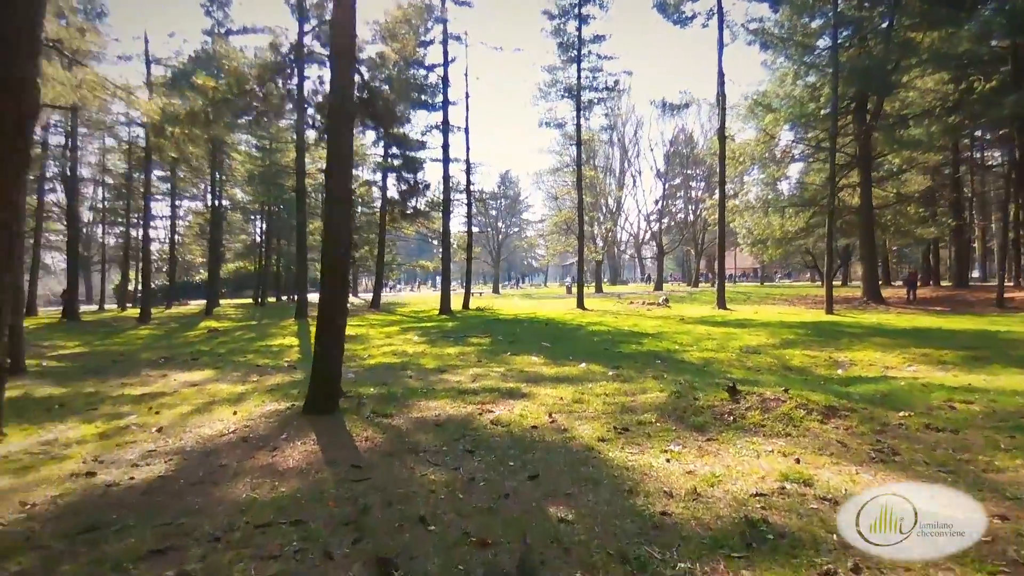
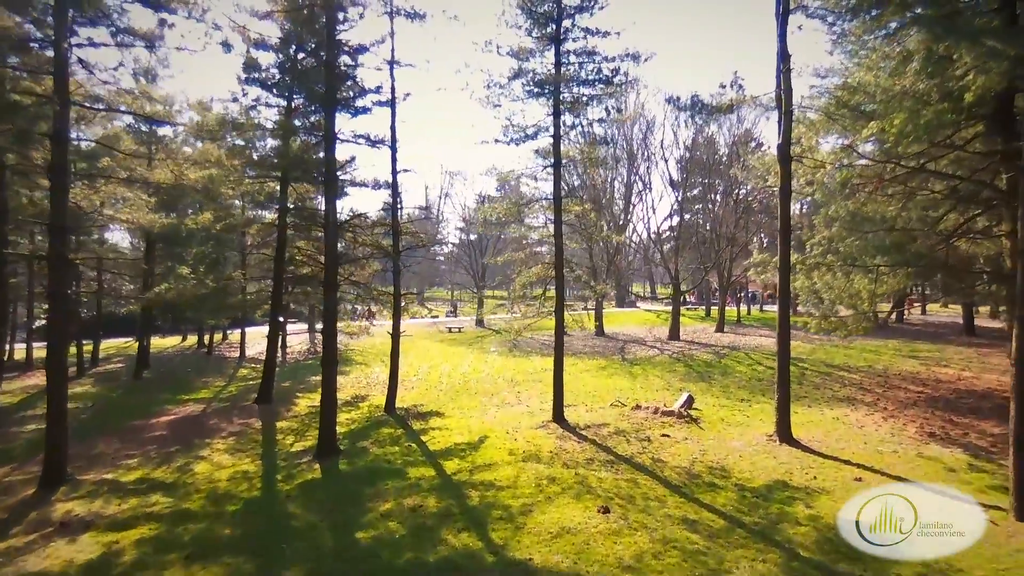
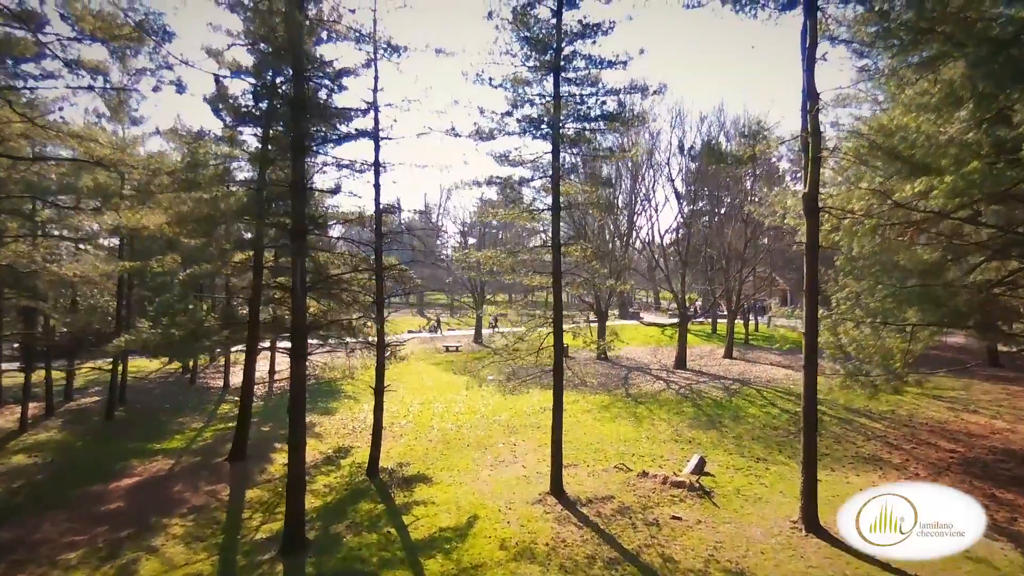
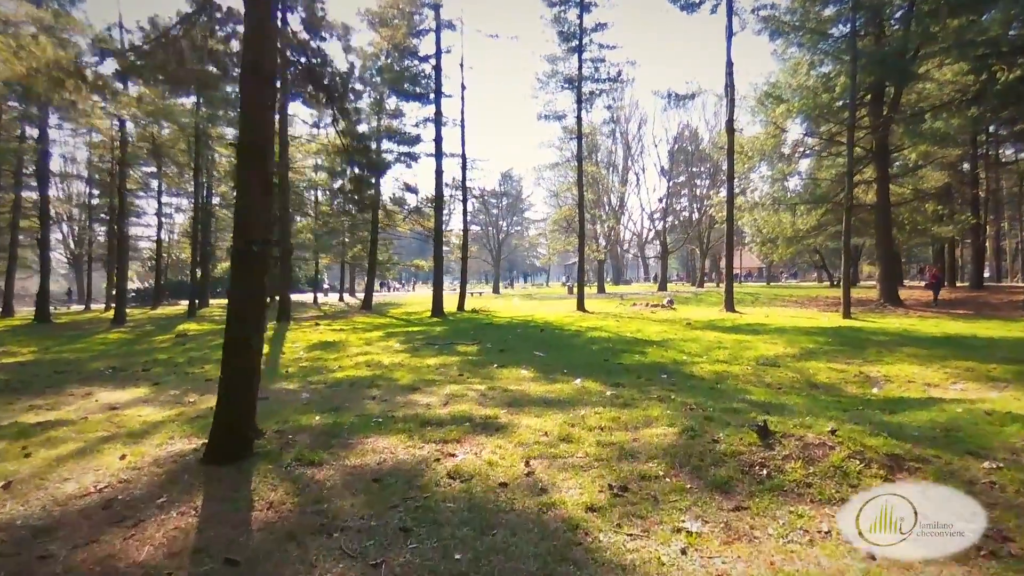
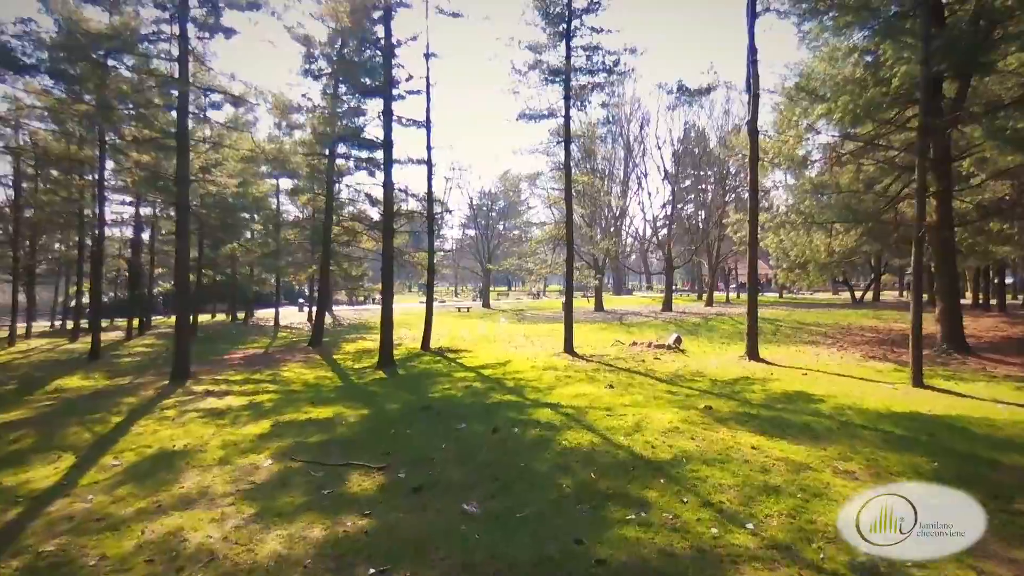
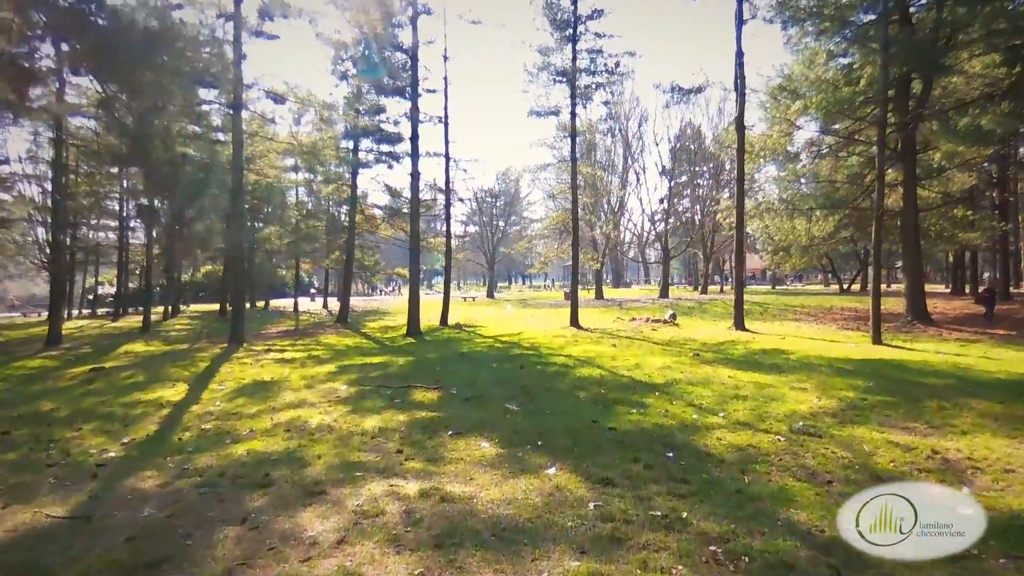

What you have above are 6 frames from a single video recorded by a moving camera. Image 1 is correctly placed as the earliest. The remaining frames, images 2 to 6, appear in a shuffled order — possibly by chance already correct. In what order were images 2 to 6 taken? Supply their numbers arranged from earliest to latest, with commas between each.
4, 6, 5, 2, 3
